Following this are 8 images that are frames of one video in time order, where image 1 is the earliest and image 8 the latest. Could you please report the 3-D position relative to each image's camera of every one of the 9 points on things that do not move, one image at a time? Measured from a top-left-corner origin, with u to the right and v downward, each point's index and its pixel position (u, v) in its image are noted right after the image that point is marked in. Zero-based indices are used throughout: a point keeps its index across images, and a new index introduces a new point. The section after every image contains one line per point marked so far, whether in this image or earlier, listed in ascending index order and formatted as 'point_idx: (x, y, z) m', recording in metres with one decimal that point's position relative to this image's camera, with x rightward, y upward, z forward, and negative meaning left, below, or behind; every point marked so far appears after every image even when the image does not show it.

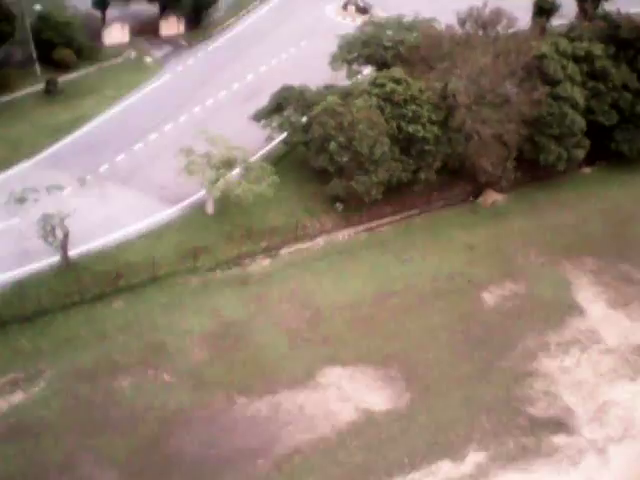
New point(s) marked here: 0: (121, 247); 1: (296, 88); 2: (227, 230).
0: (-4.0, -0.1, +15.9) m
1: (-0.6, +3.8, +19.6) m
2: (-2.0, +0.2, +16.9) m
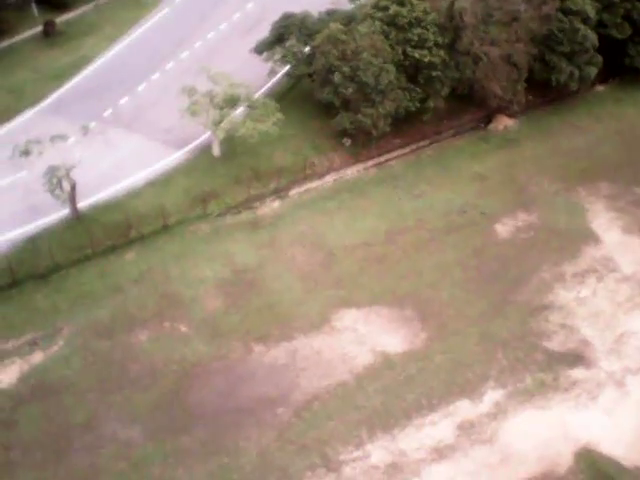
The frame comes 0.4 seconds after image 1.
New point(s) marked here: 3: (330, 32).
0: (-3.8, +0.9, +15.8) m
1: (-0.5, +5.3, +19.0) m
2: (-1.8, +1.4, +16.7) m
3: (+0.2, +4.6, +17.5) m
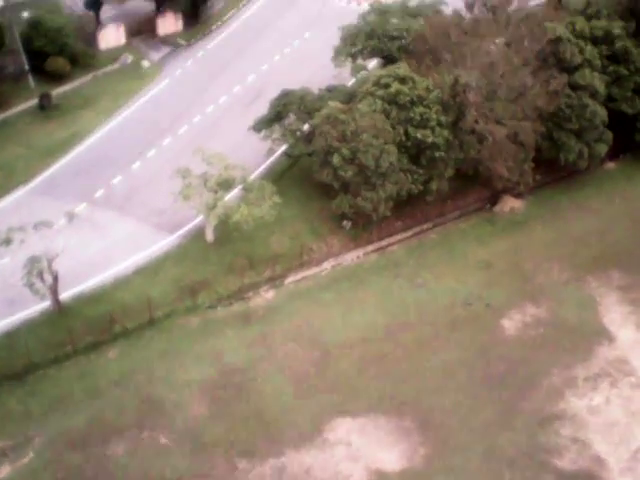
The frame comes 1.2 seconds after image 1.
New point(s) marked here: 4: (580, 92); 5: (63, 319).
0: (-3.8, -0.9, +15.0) m
1: (-0.5, +3.4, +18.4) m
2: (-1.8, -0.4, +15.9) m
3: (+0.2, +2.7, +16.9) m
4: (+6.2, +3.5, +19.1) m
5: (-4.6, -1.4, +14.2) m
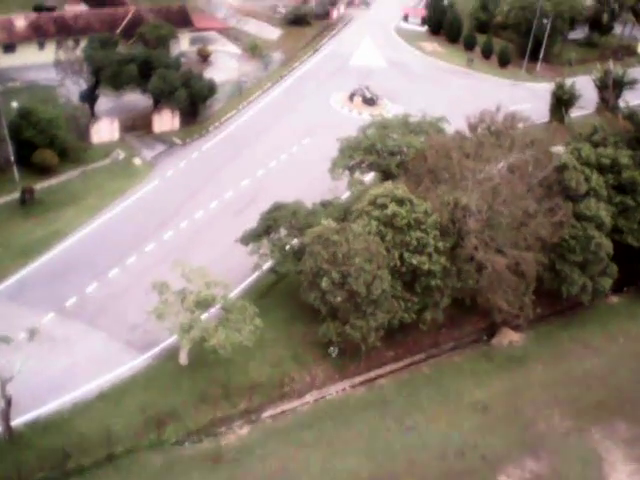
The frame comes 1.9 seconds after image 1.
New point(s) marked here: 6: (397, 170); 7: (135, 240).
0: (-4.2, -2.9, +13.6) m
1: (-0.7, +0.7, +17.5) m
2: (-2.2, -2.7, +14.6) m
3: (0.0, +0.2, +16.0) m
4: (+6.1, +0.4, +18.3) m
5: (-4.9, -3.4, +12.8) m
6: (+1.9, +1.7, +19.8) m
7: (-4.4, 0.0, +19.1) m
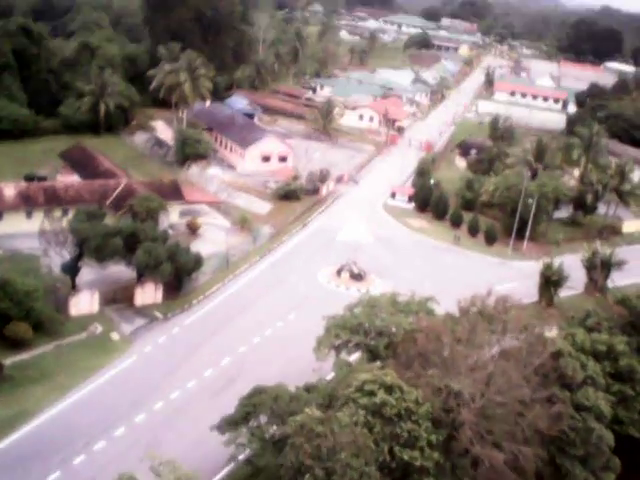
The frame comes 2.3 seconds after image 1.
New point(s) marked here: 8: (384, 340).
0: (-4.5, -5.8, +11.8) m
1: (-1.0, -3.2, +16.4) m
2: (-2.5, -5.8, +12.8) m
3: (-0.3, -3.4, +14.8) m
4: (+5.7, -3.8, +17.2) m
5: (-5.3, -6.1, +10.9) m
6: (+1.5, -2.6, +18.9) m
7: (-4.8, -4.1, +17.8) m
8: (+1.5, -2.4, +19.0) m
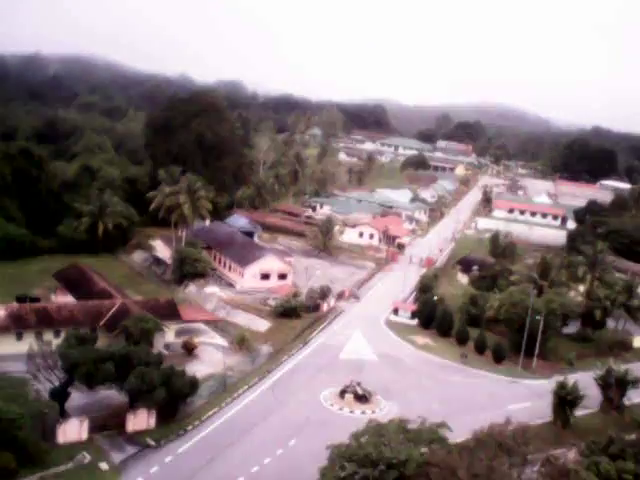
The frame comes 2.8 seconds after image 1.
0: (-4.4, -7.4, +9.8) m
1: (-0.9, -5.4, +14.7) m
2: (-2.4, -7.6, +10.8) m
3: (-0.2, -5.4, +13.1) m
4: (+5.8, -6.1, +15.4) m
5: (-5.2, -7.5, +8.9) m
6: (+1.6, -5.3, +17.2) m
7: (-4.7, -6.6, +15.9) m
8: (+1.6, -5.0, +17.3) m
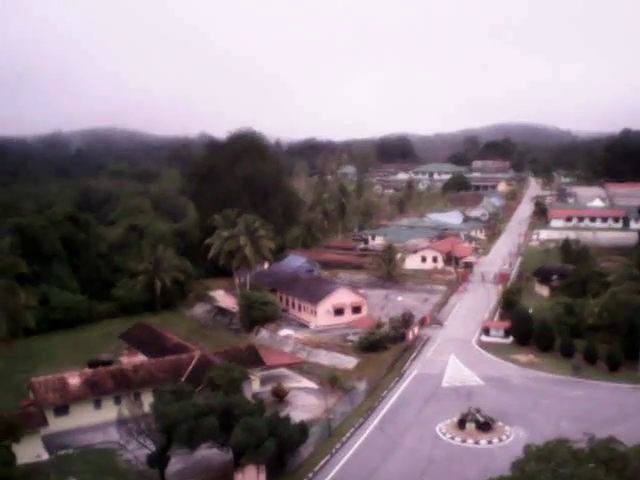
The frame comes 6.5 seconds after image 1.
0: (-1.0, -7.4, +6.6) m
1: (+2.4, -5.2, +11.5) m
2: (+1.1, -7.3, +7.6) m
3: (+3.0, -5.0, +9.9) m
4: (+9.2, -5.0, +11.9) m
5: (-1.8, -7.5, +5.7) m
6: (+5.0, -4.9, +14.0) m
7: (-1.1, -6.9, +12.8) m
8: (+5.0, -4.6, +14.1) m
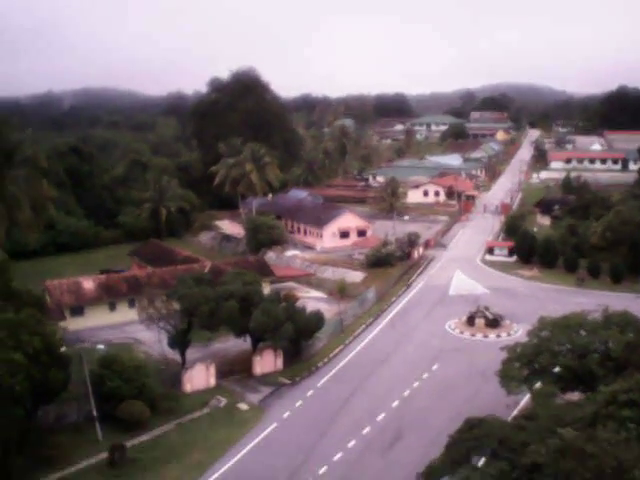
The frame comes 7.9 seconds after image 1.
0: (-0.4, -4.8, +7.3) m
1: (+3.0, -2.4, +12.1) m
2: (+1.6, -4.7, +8.2) m
3: (+3.6, -2.3, +10.5) m
4: (+9.7, -2.2, +12.5) m
5: (-1.2, -5.0, +6.4) m
6: (+5.6, -2.0, +14.6) m
7: (-0.6, -4.1, +13.5) m
8: (+5.5, -1.7, +14.7) m
